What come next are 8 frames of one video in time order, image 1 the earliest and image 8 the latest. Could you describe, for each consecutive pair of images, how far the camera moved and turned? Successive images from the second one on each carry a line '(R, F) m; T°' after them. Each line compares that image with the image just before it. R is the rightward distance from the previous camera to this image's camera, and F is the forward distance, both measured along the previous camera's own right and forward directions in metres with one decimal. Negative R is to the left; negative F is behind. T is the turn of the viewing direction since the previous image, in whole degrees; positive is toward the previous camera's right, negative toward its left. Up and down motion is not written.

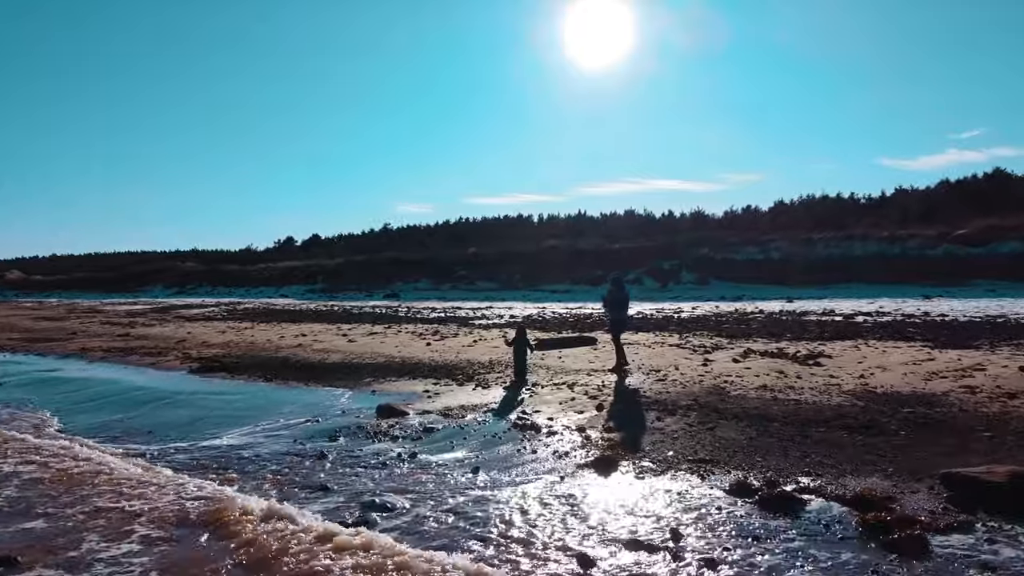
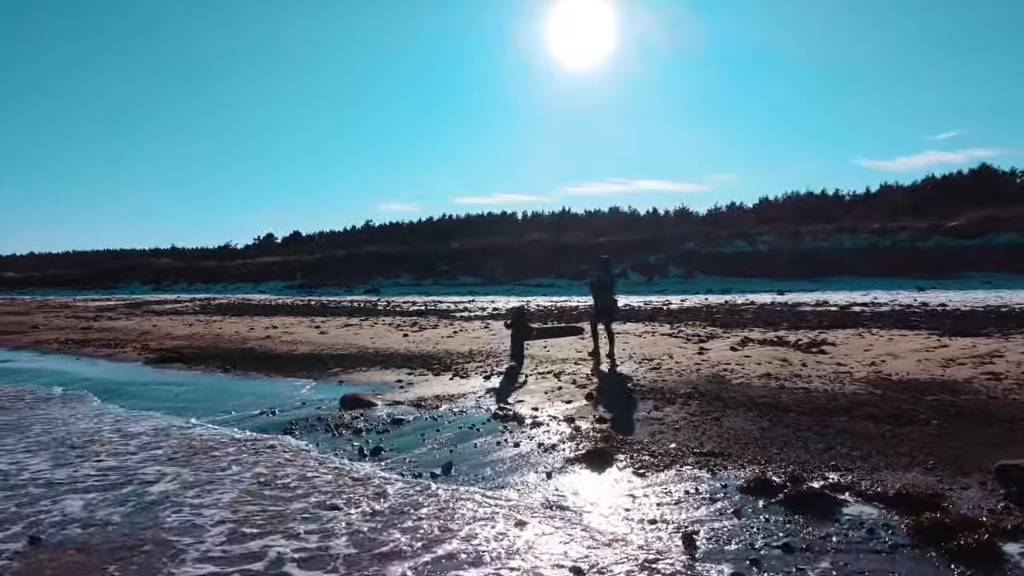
(0.0, +1.1) m; +1°
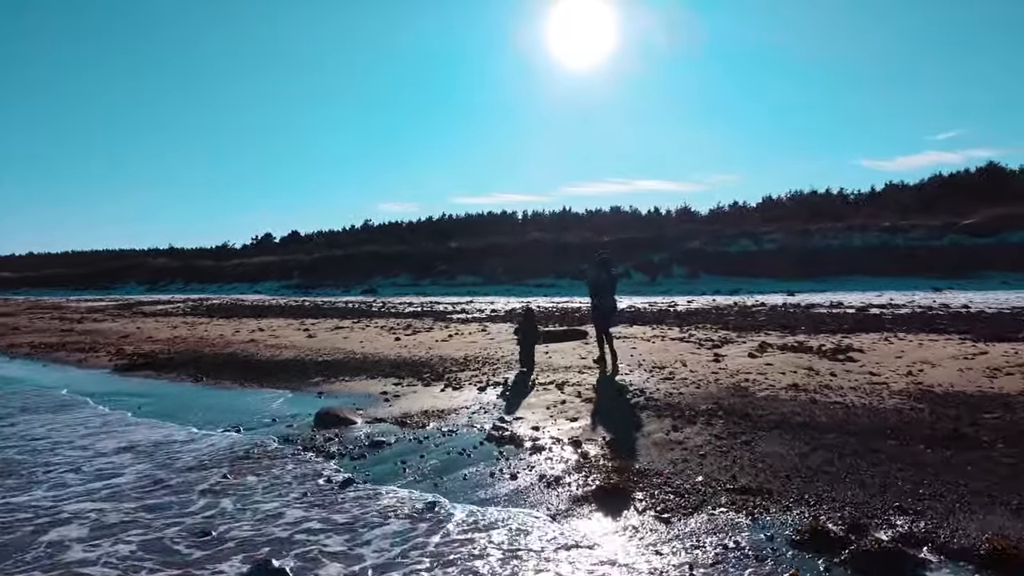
(0.0, +1.1) m; 0°
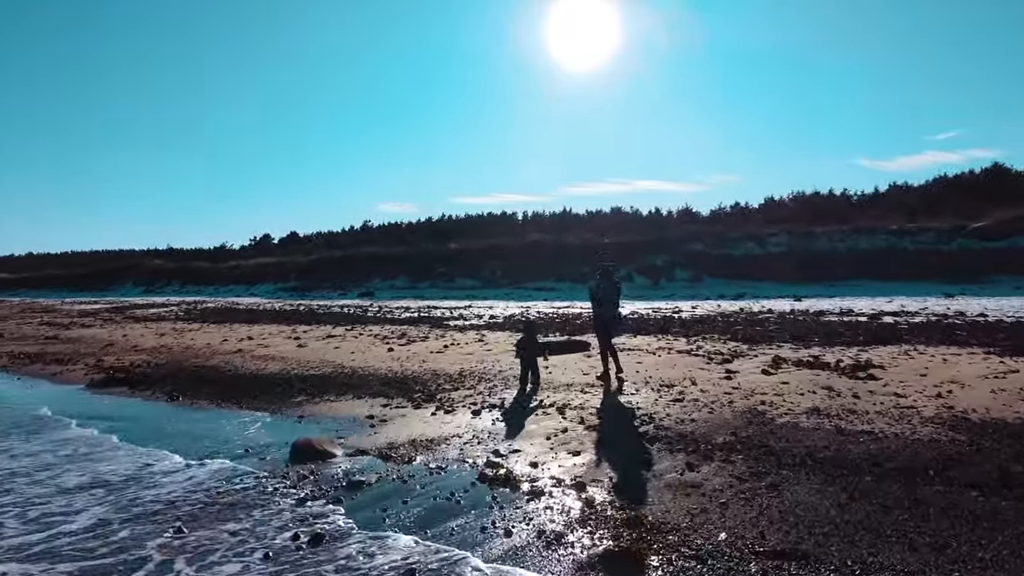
(0.0, +0.8) m; 0°
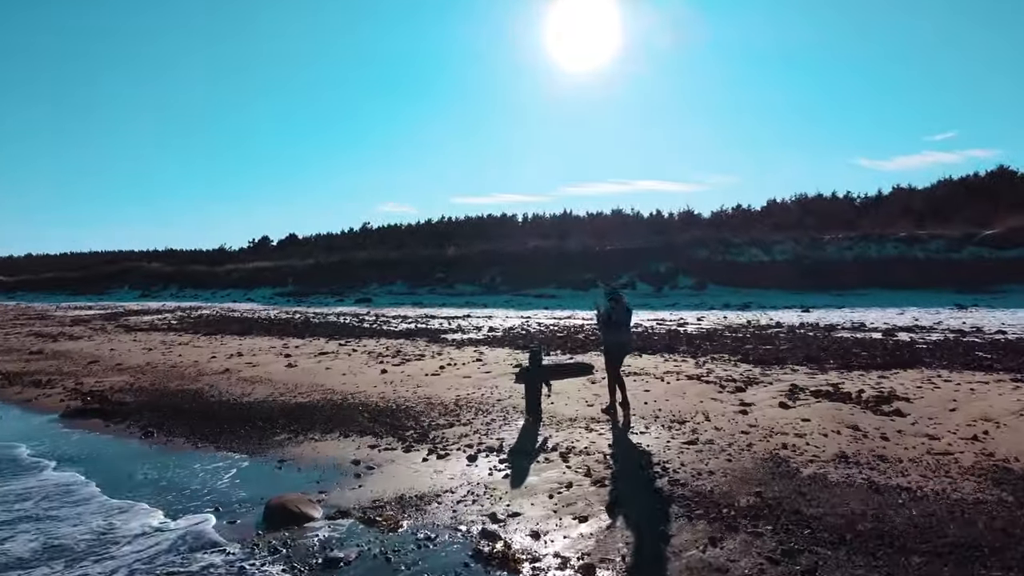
(0.0, +0.8) m; 0°
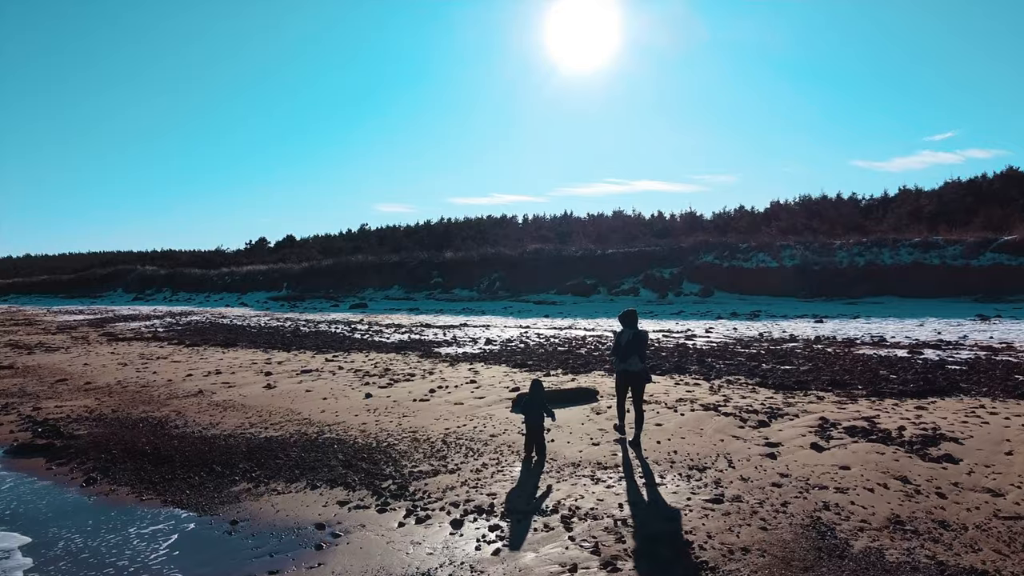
(+0.1, +1.3) m; 0°
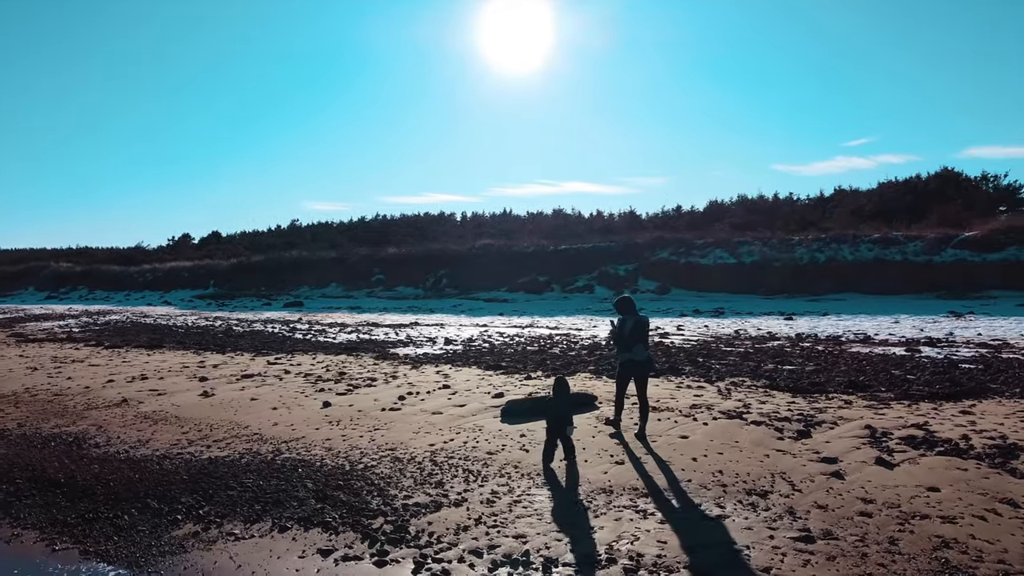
(-0.8, +1.8) m; +5°
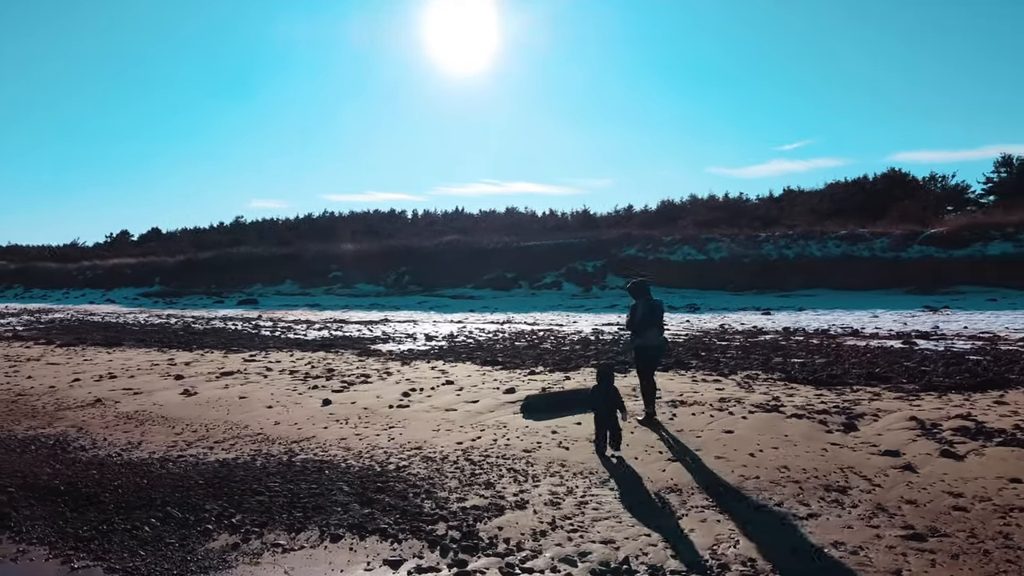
(-1.0, +0.7) m; +4°
